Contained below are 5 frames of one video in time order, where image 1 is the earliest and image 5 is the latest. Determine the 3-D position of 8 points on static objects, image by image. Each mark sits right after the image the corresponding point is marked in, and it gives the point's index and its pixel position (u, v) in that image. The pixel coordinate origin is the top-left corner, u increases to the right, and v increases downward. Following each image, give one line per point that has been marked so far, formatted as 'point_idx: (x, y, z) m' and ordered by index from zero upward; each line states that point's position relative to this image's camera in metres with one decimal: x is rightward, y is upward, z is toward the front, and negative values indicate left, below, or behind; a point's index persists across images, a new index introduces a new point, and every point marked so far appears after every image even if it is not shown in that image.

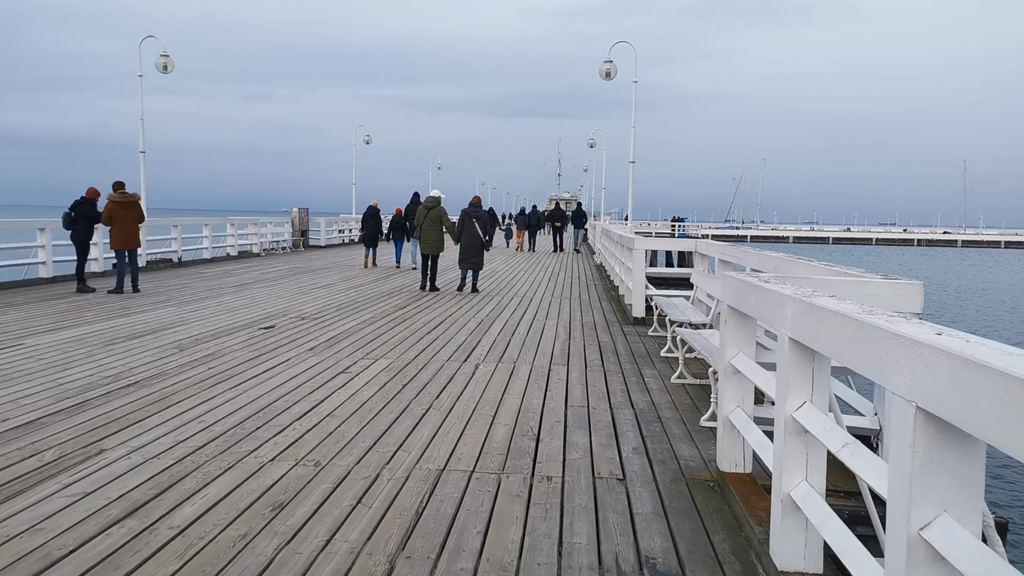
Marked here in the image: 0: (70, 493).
0: (-1.8, -0.8, +3.0) m
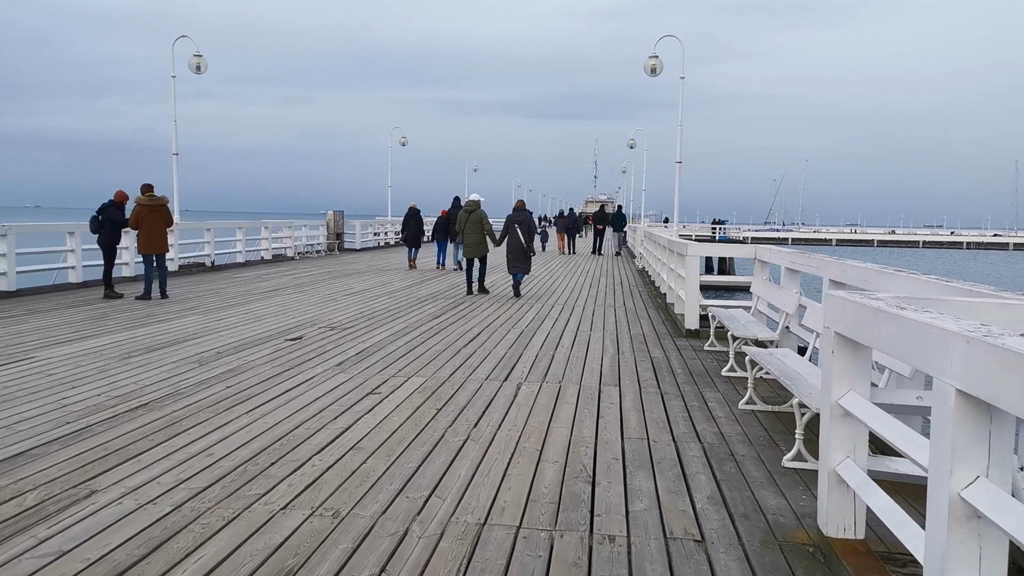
0: (-1.6, -0.9, +2.6) m
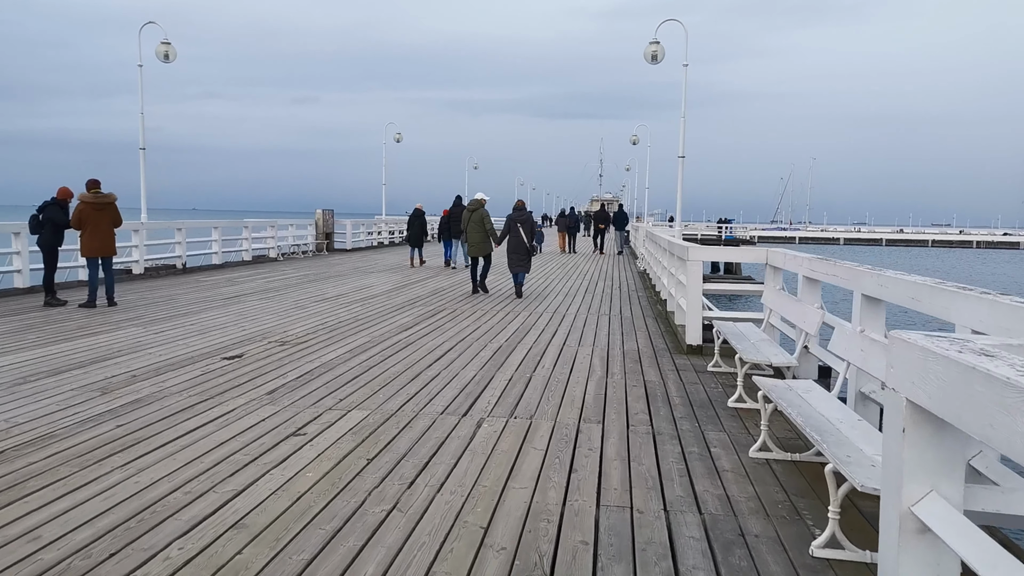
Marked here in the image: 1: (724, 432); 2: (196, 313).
0: (-1.8, -1.0, +1.6) m
1: (+1.2, -0.8, +4.2) m
2: (-3.6, -0.3, +8.6) m
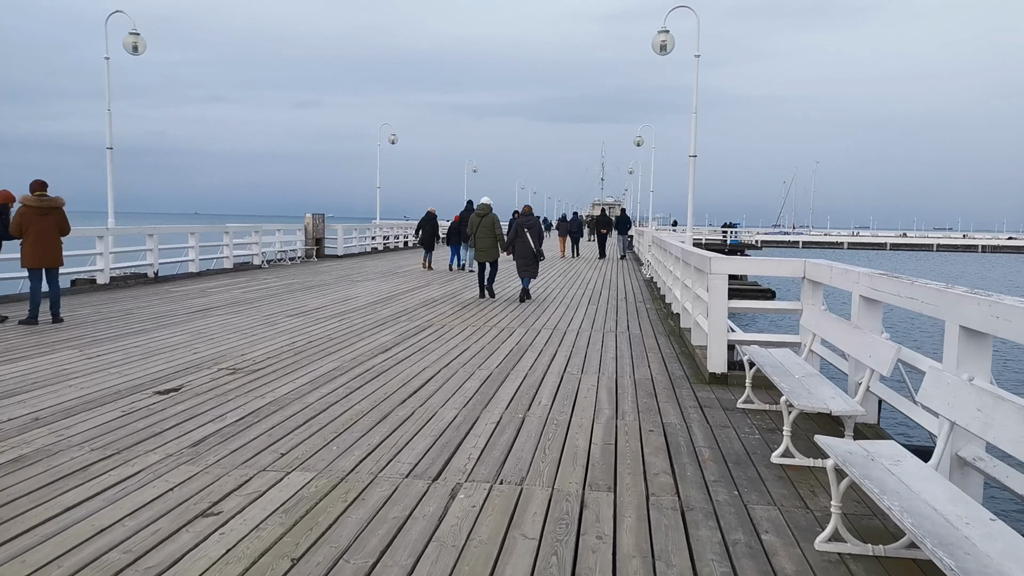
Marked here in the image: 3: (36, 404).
0: (-1.9, -1.1, +0.6) m
1: (+1.1, -0.9, +3.2) m
2: (-3.6, -0.4, +7.6) m
3: (-2.9, -0.7, +4.6) m
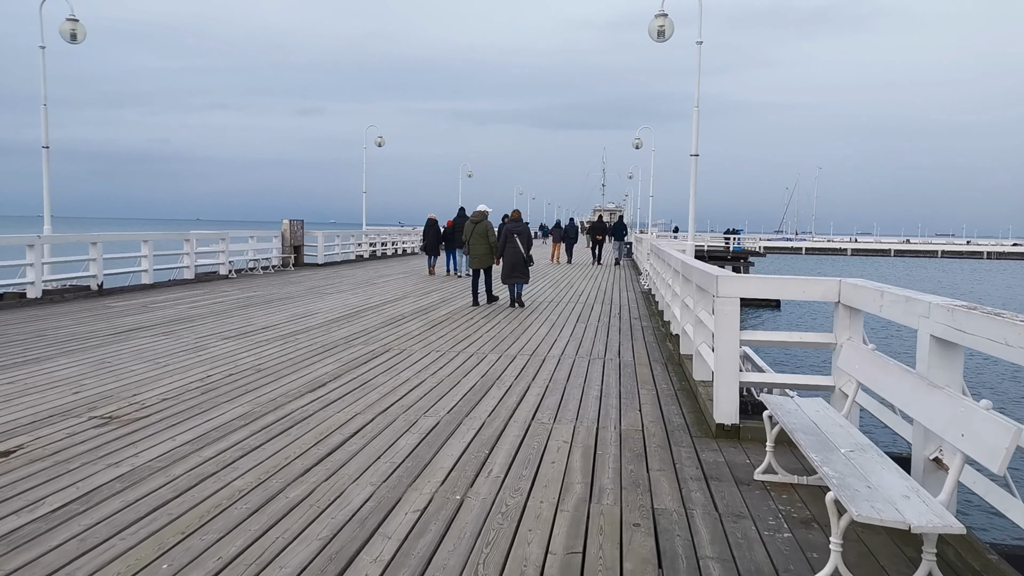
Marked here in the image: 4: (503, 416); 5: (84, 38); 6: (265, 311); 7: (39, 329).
0: (-2.2, -1.2, -0.6) m
1: (+0.8, -1.1, +1.9) m
2: (-3.9, -0.6, +6.4) m
3: (-3.2, -0.8, +3.4) m
4: (-0.1, -0.8, +4.9) m
5: (-5.9, +3.5, +10.5) m
6: (-3.3, -0.3, +10.1) m
7: (-5.0, -0.4, +8.1) m
